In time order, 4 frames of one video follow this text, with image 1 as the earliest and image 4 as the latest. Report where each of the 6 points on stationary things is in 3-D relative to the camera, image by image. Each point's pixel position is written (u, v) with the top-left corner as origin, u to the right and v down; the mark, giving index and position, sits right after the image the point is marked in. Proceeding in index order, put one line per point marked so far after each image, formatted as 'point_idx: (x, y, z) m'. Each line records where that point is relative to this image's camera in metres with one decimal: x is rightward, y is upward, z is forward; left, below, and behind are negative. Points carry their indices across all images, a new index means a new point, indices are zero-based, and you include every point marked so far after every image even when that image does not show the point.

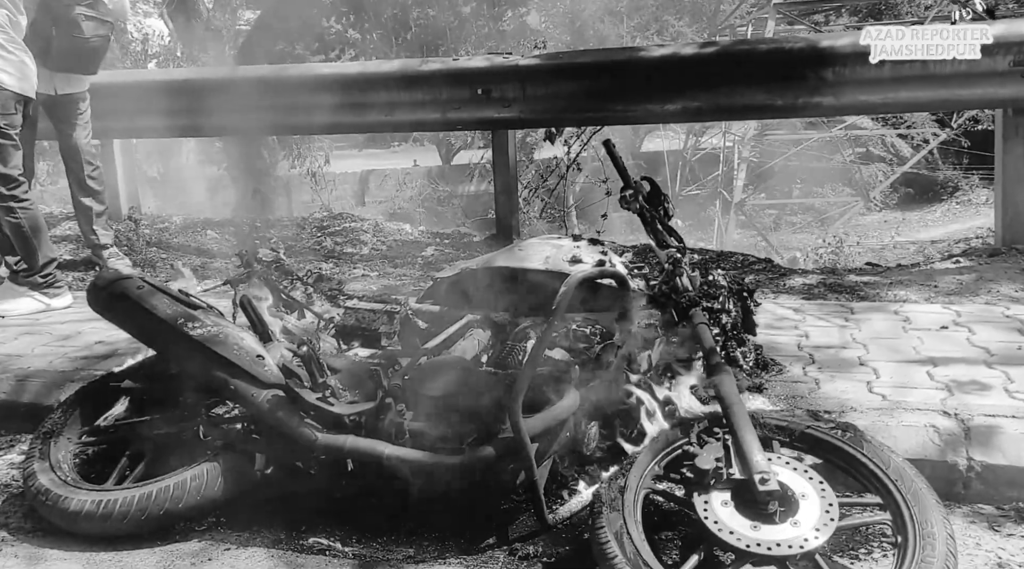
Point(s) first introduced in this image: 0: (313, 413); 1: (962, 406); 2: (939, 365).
0: (-0.8, -0.5, +4.5) m
1: (+2.1, -0.5, +5.0) m
2: (+2.1, -0.4, +5.4) m
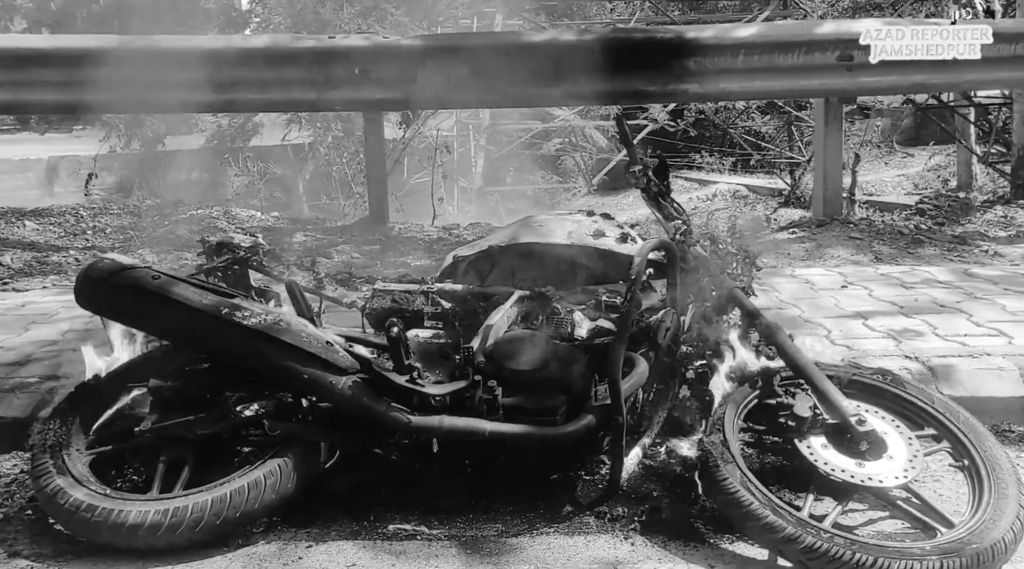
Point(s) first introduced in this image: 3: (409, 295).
0: (-0.4, -0.4, +4.4) m
1: (+2.1, -0.3, +5.7) m
2: (+2.0, -0.2, +6.2) m
3: (-0.4, 0.0, +5.0) m
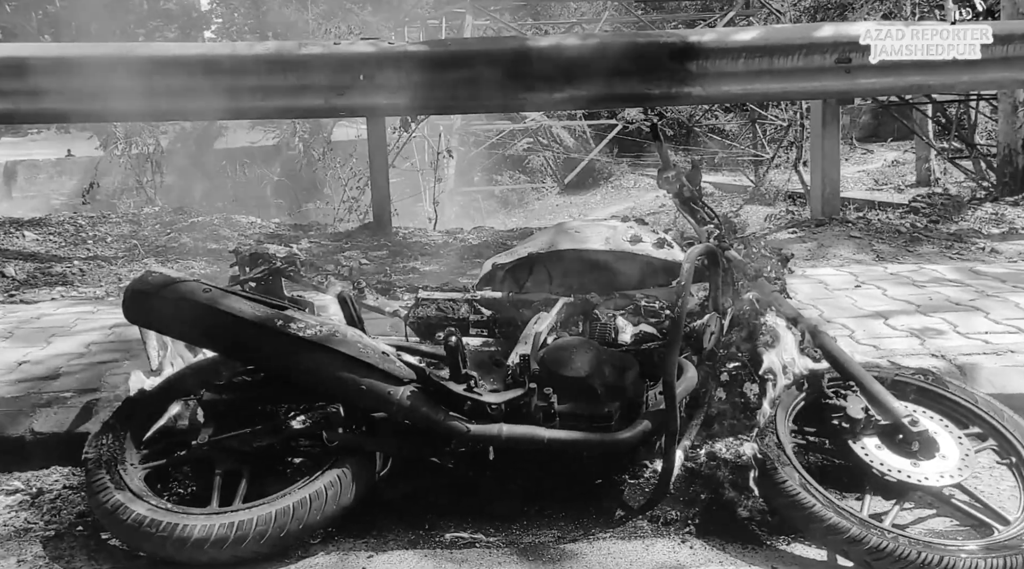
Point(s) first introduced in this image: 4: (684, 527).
0: (-0.2, -0.5, +4.4) m
1: (+2.3, -0.3, +5.9) m
2: (+2.1, -0.2, +6.3) m
3: (-0.2, -0.1, +5.0) m
4: (+0.7, -1.0, +4.6) m
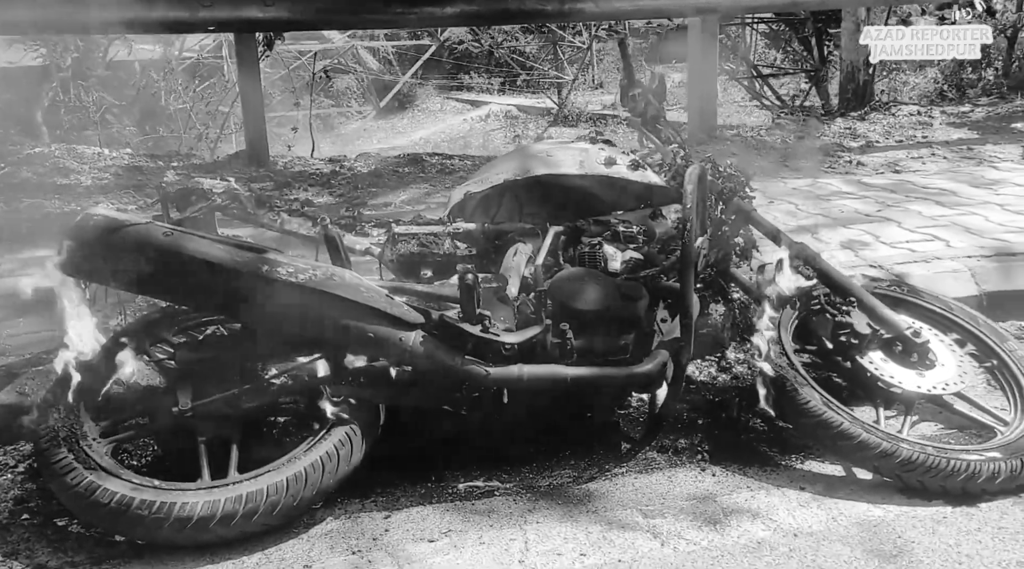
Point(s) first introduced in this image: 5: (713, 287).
0: (-0.1, -0.2, +4.1) m
1: (+2.0, +0.1, +6.0) m
2: (+1.7, +0.3, +6.4) m
3: (-0.3, +0.2, +4.6) m
4: (+0.7, -0.7, +4.5) m
5: (+0.9, 0.0, +5.0) m
